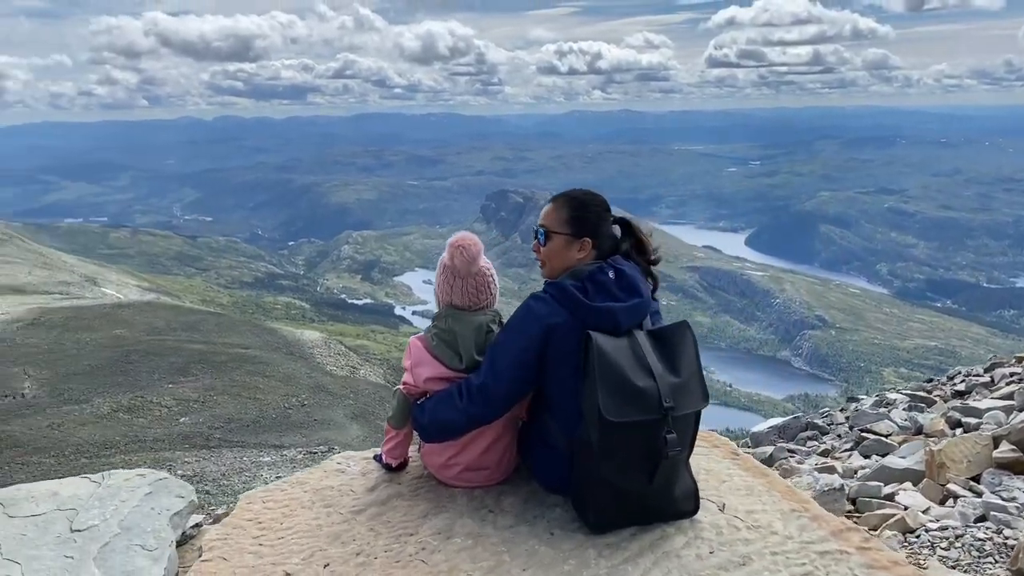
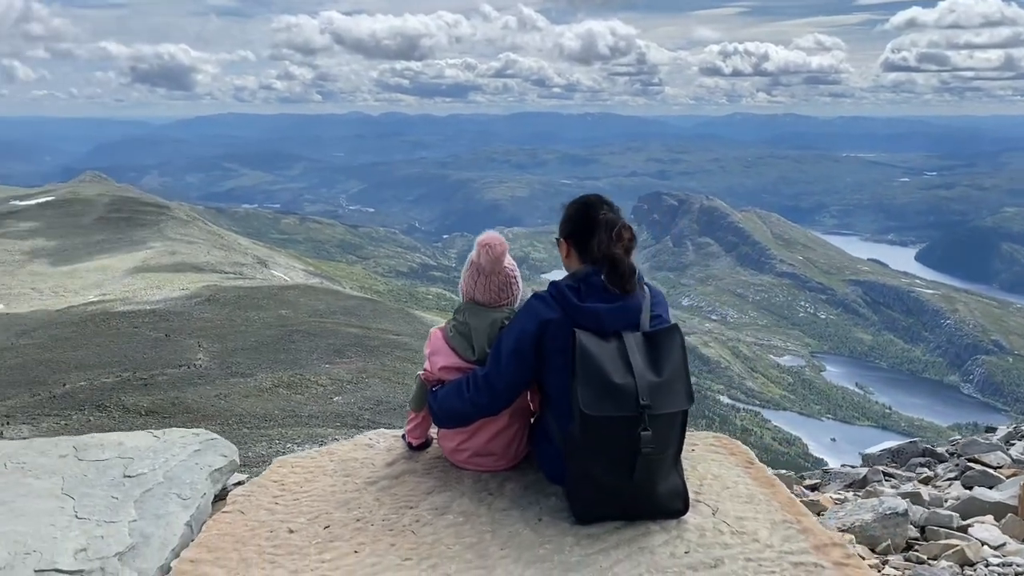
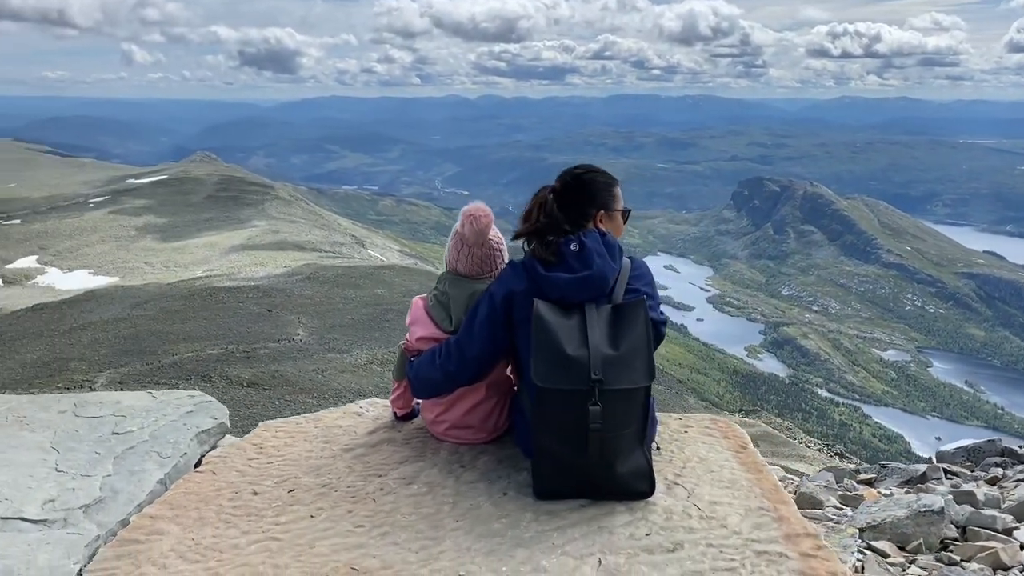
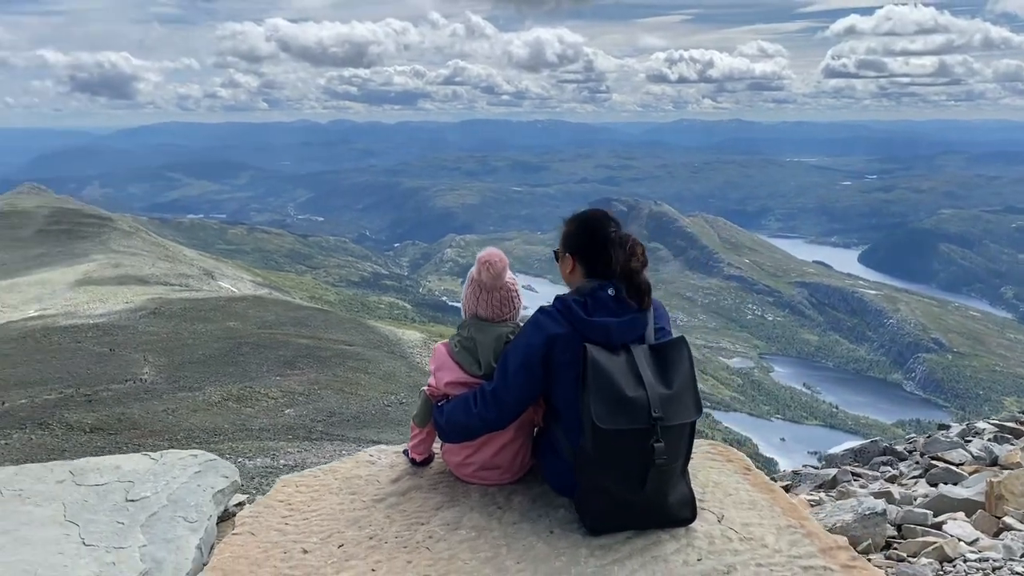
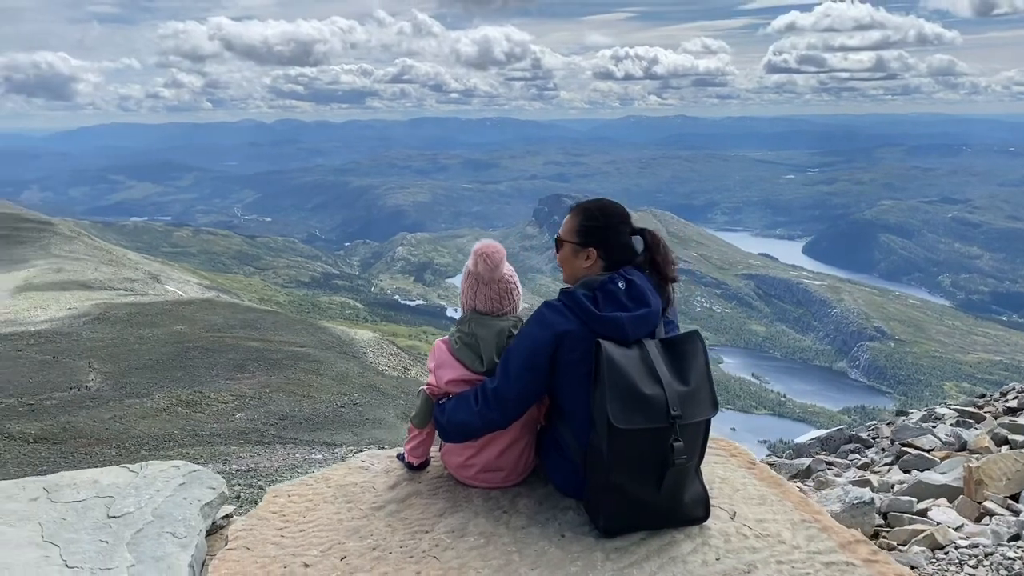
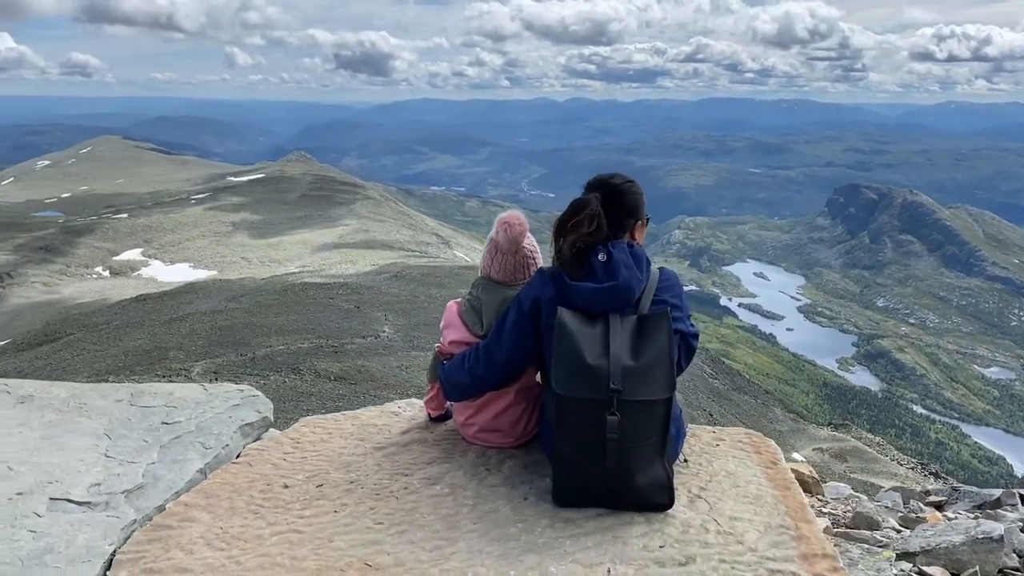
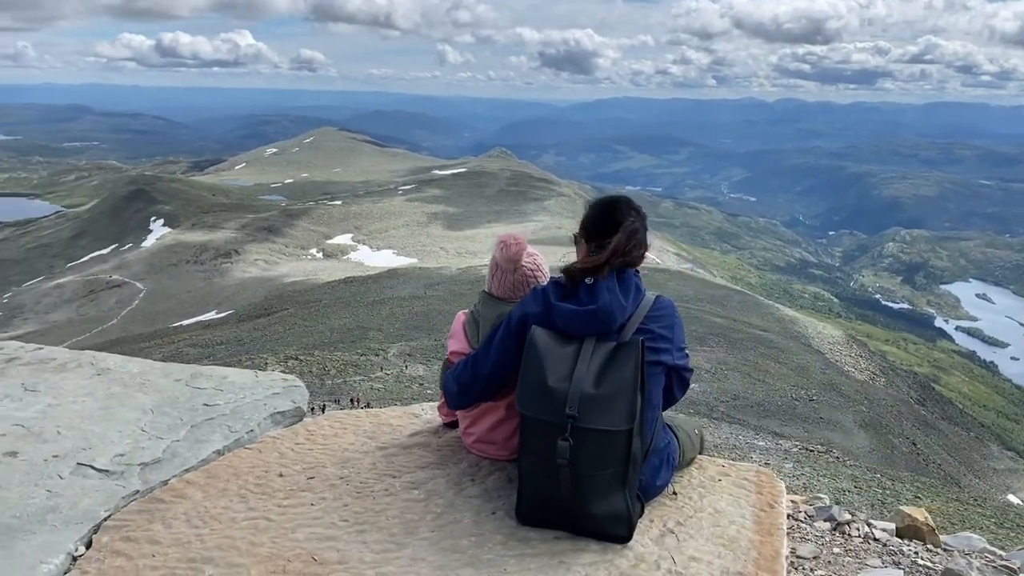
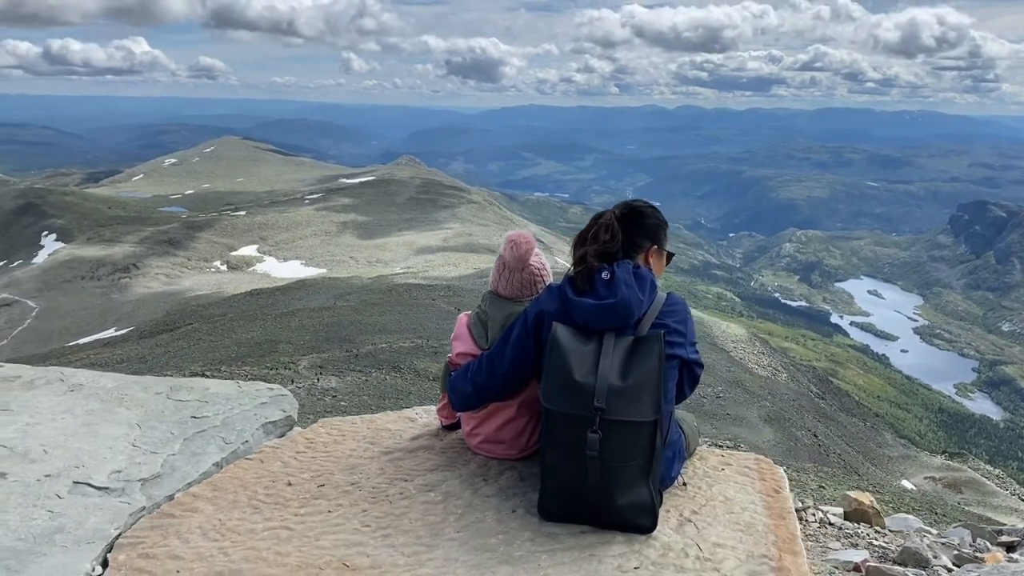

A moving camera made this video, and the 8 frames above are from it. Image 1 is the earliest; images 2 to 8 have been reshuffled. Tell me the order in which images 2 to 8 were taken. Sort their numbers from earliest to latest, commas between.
5, 4, 2, 3, 6, 8, 7
